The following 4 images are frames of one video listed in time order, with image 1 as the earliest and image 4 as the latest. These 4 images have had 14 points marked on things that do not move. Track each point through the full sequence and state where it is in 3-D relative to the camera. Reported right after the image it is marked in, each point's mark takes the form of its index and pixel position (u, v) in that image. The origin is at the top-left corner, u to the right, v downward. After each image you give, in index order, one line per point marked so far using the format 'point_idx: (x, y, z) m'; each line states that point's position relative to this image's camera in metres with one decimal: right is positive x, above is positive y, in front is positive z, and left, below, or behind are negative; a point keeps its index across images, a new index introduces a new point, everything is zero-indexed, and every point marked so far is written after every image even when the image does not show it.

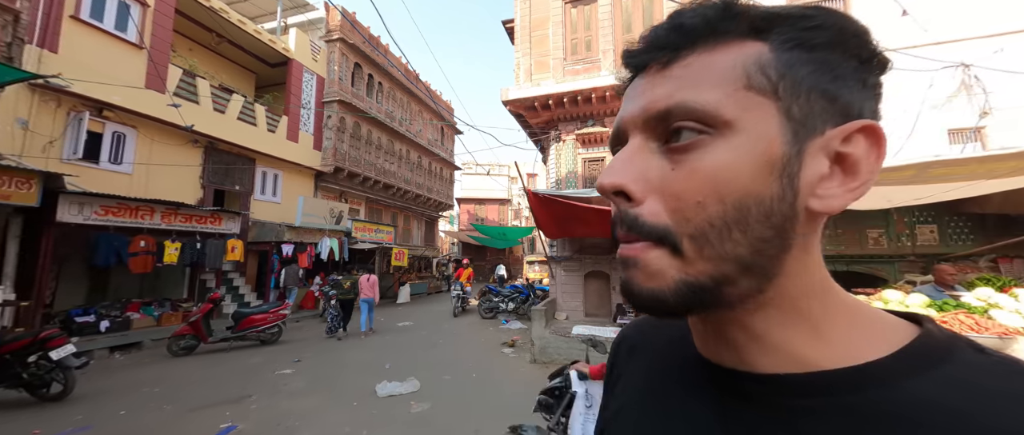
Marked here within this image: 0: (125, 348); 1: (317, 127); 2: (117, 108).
0: (-8.7, -3.0, +7.7) m
1: (-8.8, +4.1, +15.5) m
2: (-10.2, +2.8, +8.9) m
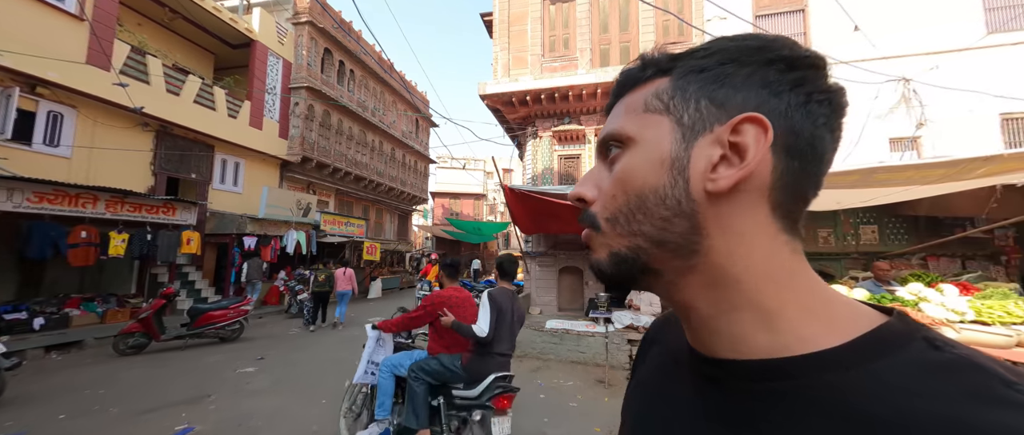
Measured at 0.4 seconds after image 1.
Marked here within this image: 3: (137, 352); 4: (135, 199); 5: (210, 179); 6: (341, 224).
0: (-9.3, -2.7, +7.1) m
1: (-9.8, +4.4, +14.7) m
2: (-10.8, +3.1, +8.1) m
3: (-7.7, -2.8, +7.1) m
4: (-9.6, +0.5, +8.7) m
5: (-10.3, +1.3, +11.7) m
6: (-7.9, -0.3, +15.7) m
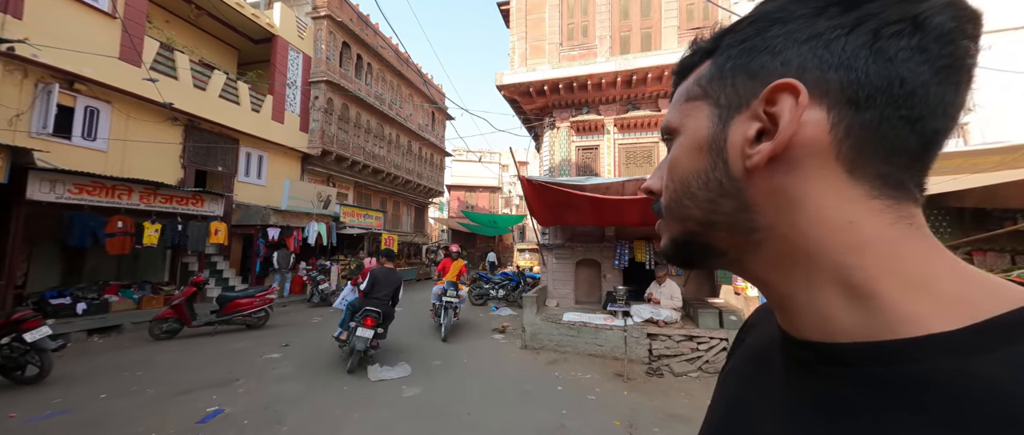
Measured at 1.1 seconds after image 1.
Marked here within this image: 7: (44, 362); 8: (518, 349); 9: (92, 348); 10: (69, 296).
0: (-8.9, -2.5, +7.5) m
1: (-9.1, +4.8, +15.0) m
2: (-10.3, +3.3, +8.4) m
3: (-7.4, -2.6, +7.4) m
4: (-9.2, +0.7, +9.1) m
5: (-9.7, +1.6, +12.1) m
6: (-7.1, +0.1, +16.0) m
7: (-6.5, -2.0, +4.8) m
8: (+0.1, -2.5, +6.6) m
9: (-8.0, -2.5, +6.6) m
10: (-10.1, -1.8, +7.8) m
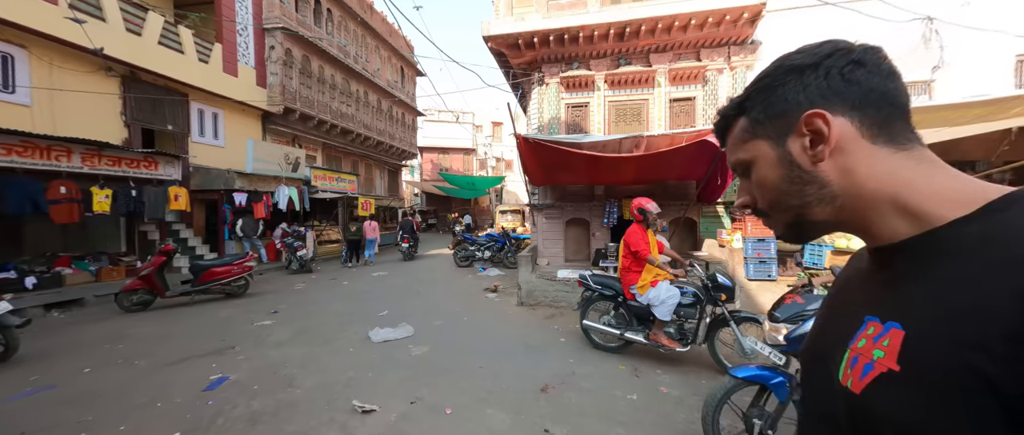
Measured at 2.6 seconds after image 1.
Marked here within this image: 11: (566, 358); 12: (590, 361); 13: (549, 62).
0: (-9.0, -1.8, +6.9) m
1: (-9.9, +6.2, +13.5) m
2: (-10.6, +4.1, +7.1) m
3: (-7.5, -1.8, +7.0) m
4: (-9.4, +1.5, +8.1) m
5: (-10.3, +2.8, +10.9) m
6: (-8.0, +1.7, +15.2) m
7: (-6.4, -1.6, +4.4) m
8: (0.0, -1.7, +6.8) m
9: (-8.1, -1.9, +6.0) m
10: (-10.3, -1.1, +7.1) m
11: (+0.7, -1.8, +4.5) m
12: (+1.0, -1.8, +4.4) m
13: (+0.9, +3.7, +8.2) m
